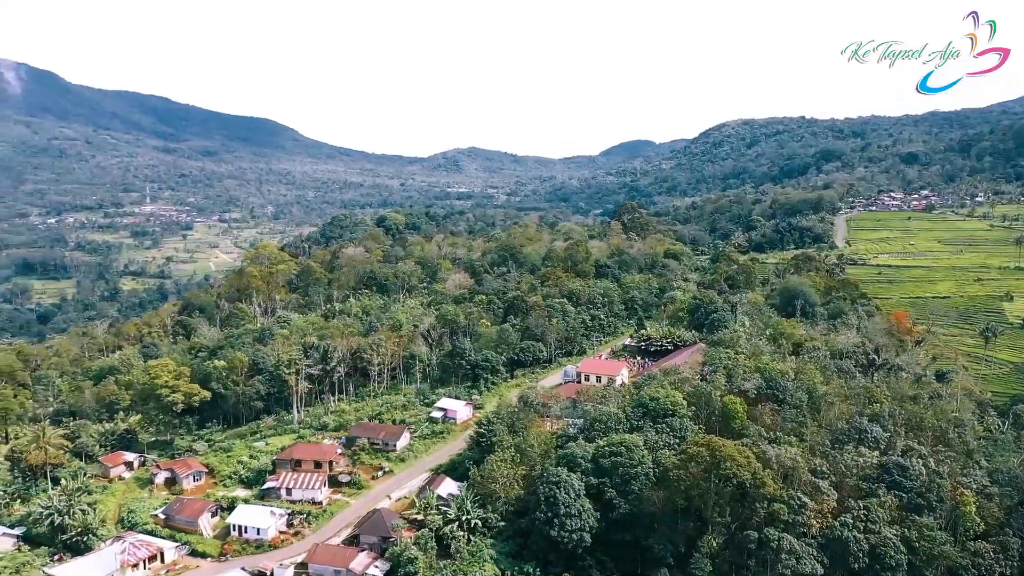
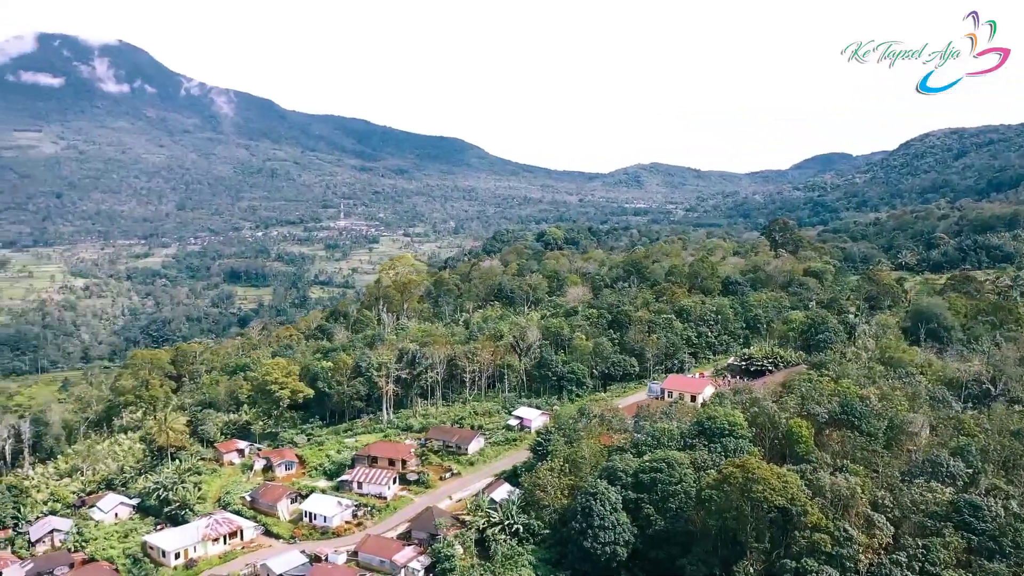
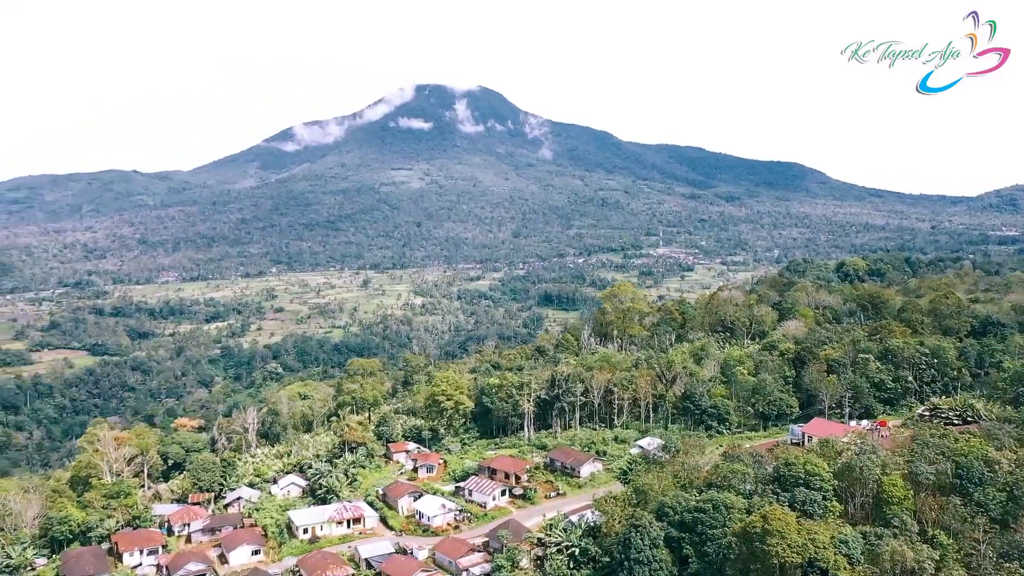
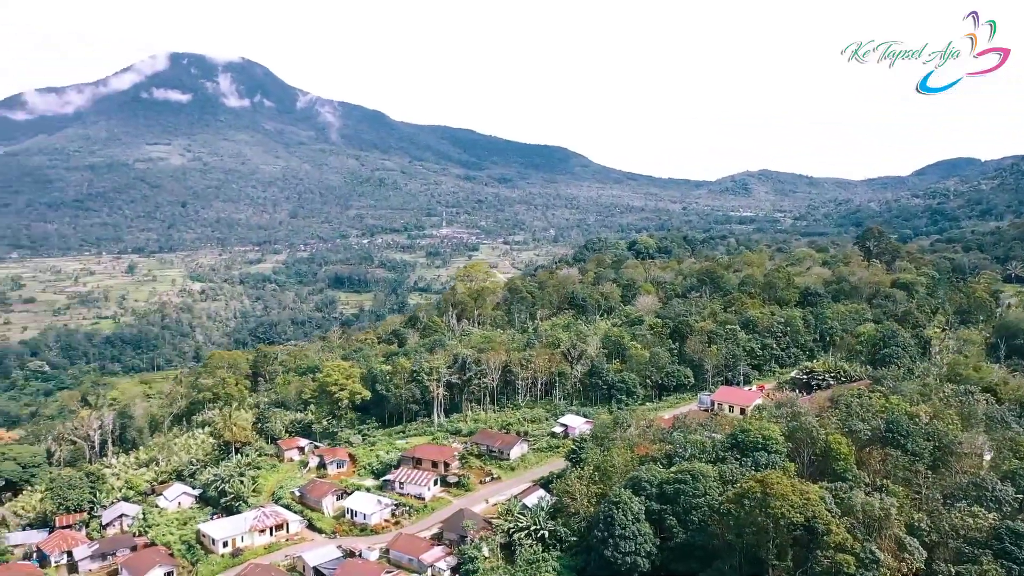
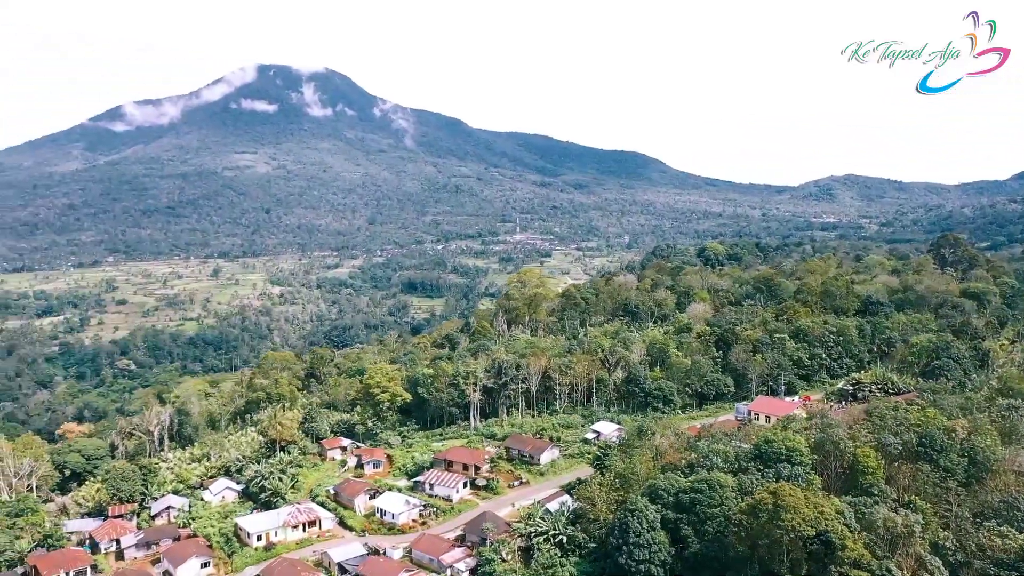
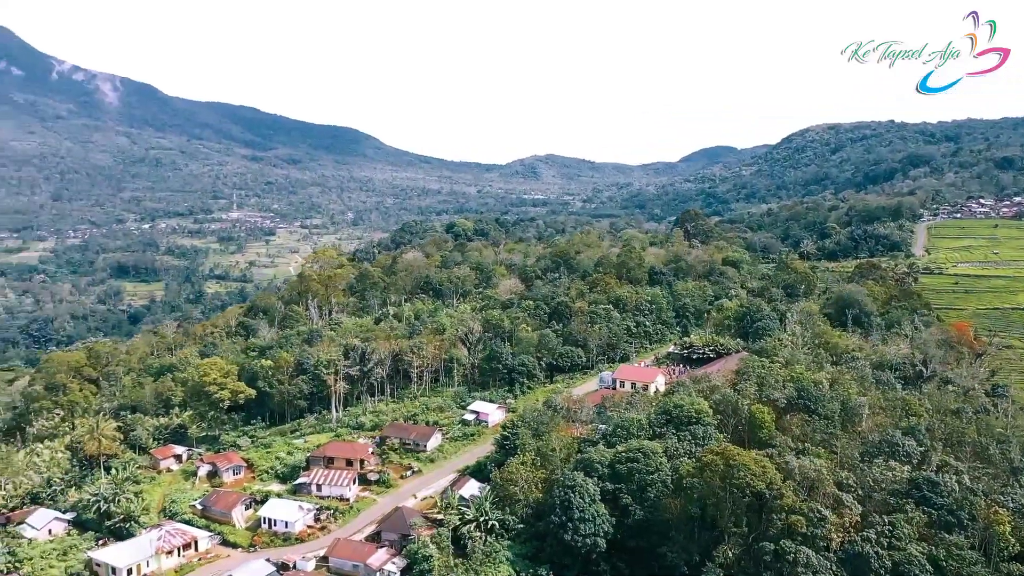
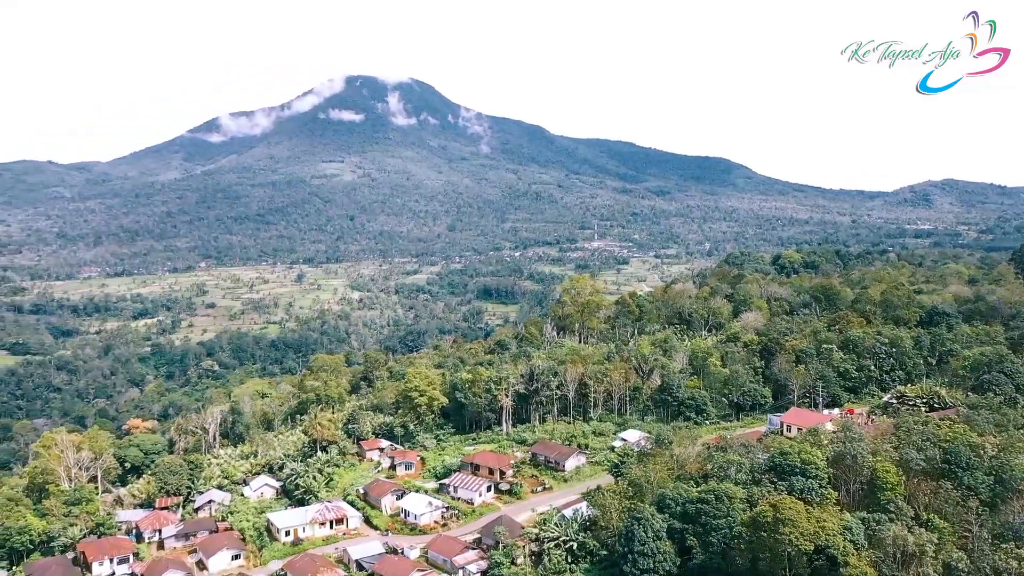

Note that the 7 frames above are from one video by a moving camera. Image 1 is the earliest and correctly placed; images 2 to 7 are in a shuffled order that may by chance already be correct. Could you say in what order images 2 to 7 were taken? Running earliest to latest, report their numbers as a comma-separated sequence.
6, 2, 4, 5, 7, 3
